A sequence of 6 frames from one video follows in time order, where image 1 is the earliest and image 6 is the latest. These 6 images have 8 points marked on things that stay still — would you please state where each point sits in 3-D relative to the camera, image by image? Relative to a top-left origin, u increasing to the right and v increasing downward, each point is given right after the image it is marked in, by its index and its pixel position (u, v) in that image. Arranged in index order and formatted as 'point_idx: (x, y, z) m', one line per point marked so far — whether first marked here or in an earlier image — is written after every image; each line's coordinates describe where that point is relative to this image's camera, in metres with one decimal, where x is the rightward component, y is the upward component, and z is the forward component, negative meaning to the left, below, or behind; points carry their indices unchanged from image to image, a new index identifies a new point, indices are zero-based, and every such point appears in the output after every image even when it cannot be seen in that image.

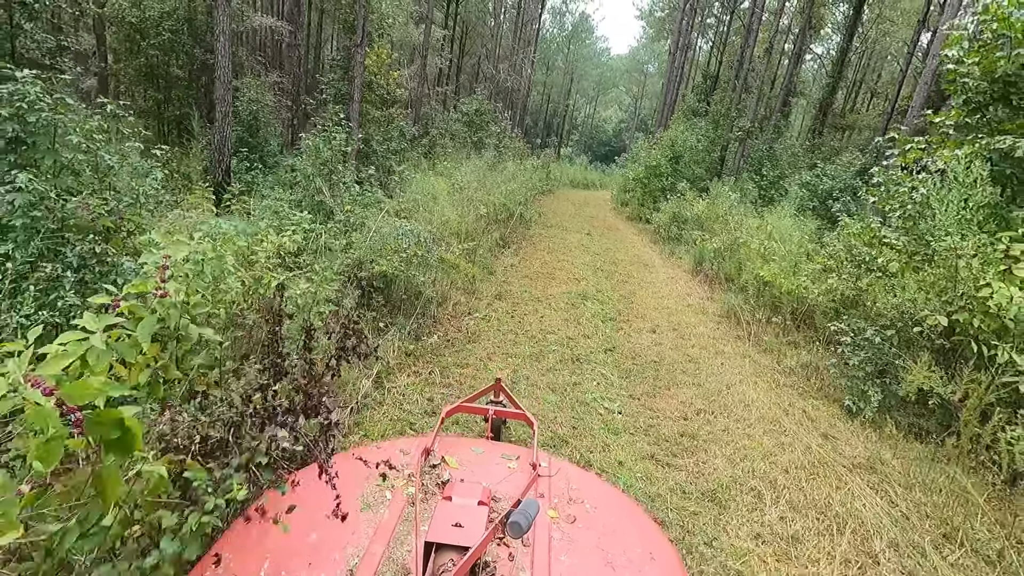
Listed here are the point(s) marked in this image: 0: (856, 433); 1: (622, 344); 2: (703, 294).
0: (+3.3, -1.4, +5.1) m
1: (+1.4, -0.6, +7.2) m
2: (+3.6, -0.1, +10.0) m
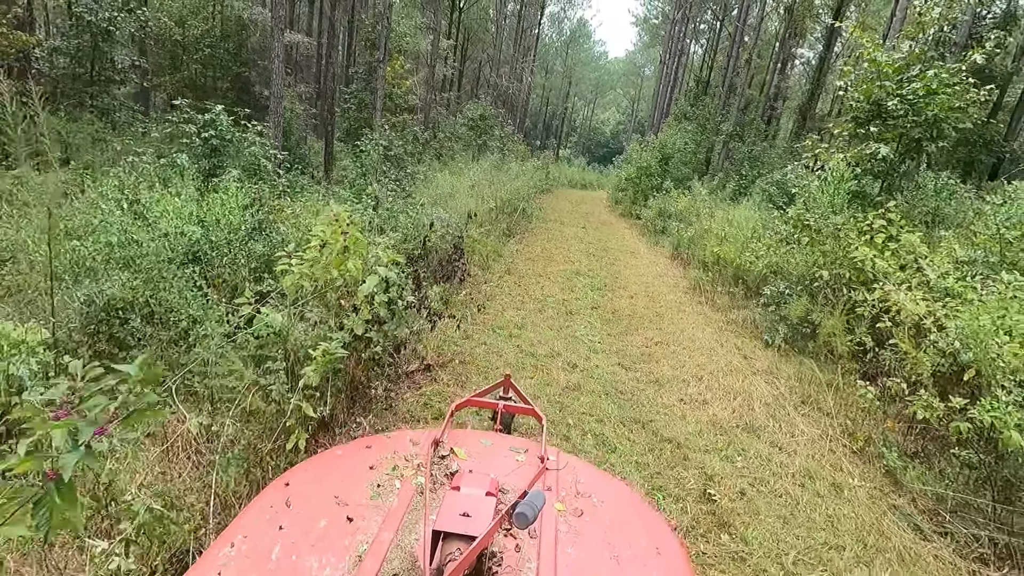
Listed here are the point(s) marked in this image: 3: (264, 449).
0: (+3.4, -0.9, +7.2) m
1: (+1.6, -0.2, +9.3) m
2: (+3.7, +0.4, +12.1) m
3: (-1.6, -1.1, +3.6) m
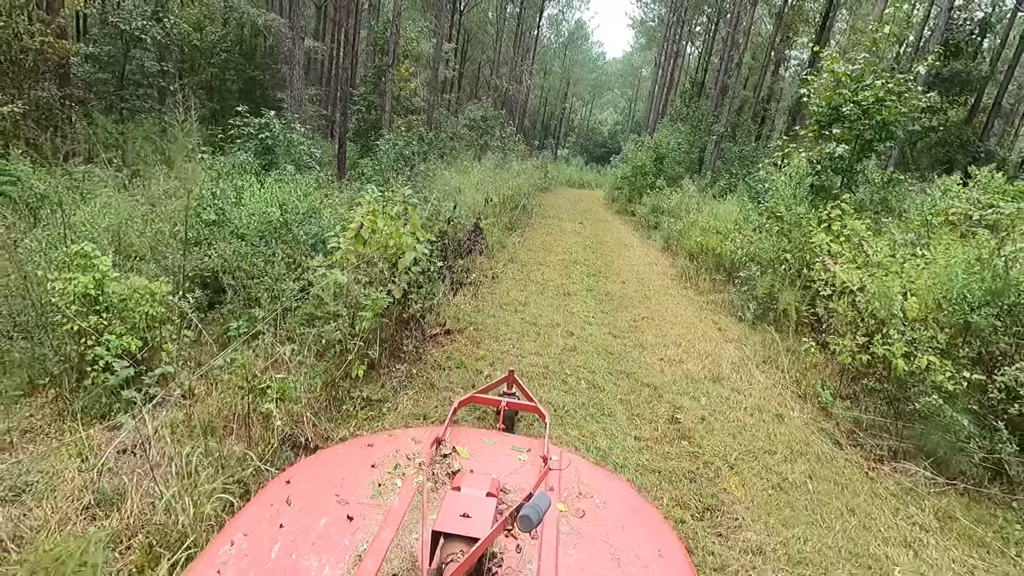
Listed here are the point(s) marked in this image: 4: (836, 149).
0: (+3.5, -0.6, +8.3) m
1: (+1.6, +0.1, +10.4) m
2: (+3.8, +0.6, +13.2) m
3: (-1.6, -0.8, +4.7) m
4: (+5.1, +2.2, +8.5) m
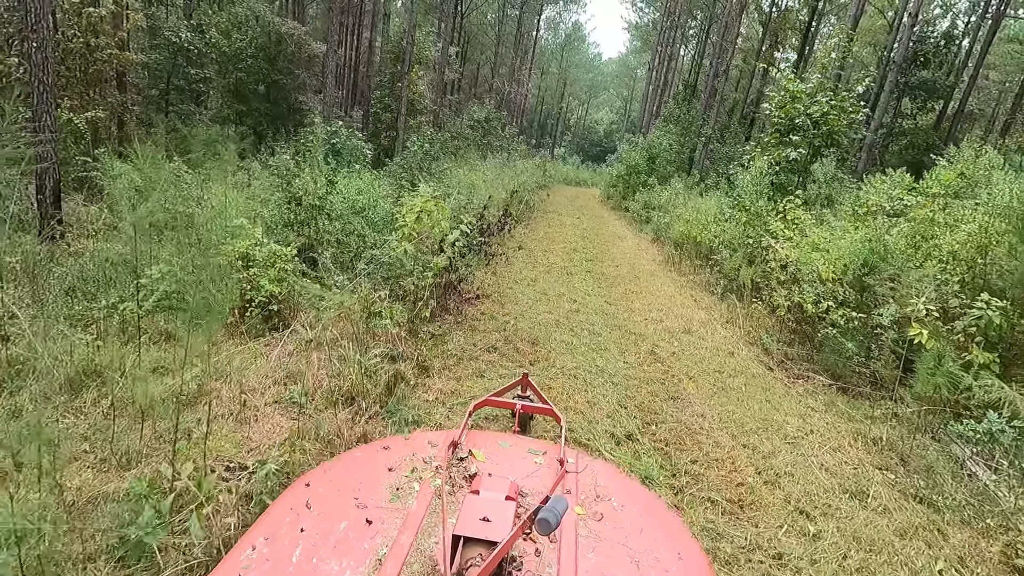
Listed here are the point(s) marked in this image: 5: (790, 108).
0: (+3.6, -0.3, +9.6) m
1: (+1.8, +0.4, +11.7) m
2: (+3.9, +0.9, +14.5) m
3: (-1.4, -0.5, +5.9) m
4: (+5.2, +2.5, +9.8) m
5: (+5.2, +3.4, +9.9) m
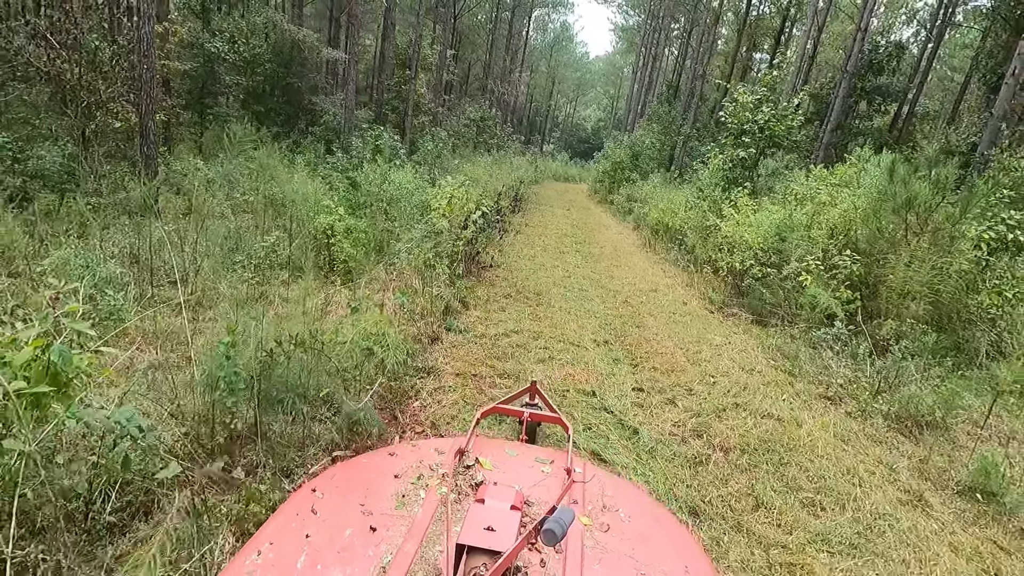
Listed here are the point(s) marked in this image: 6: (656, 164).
0: (+3.4, -0.2, +9.8) m
1: (+1.5, +0.5, +11.8) m
2: (+3.5, +1.1, +14.6) m
3: (-1.5, -0.4, +6.0) m
4: (+5.0, +2.6, +10.0) m
5: (+4.9, +3.5, +10.1) m
6: (+5.5, +4.6, +20.1) m
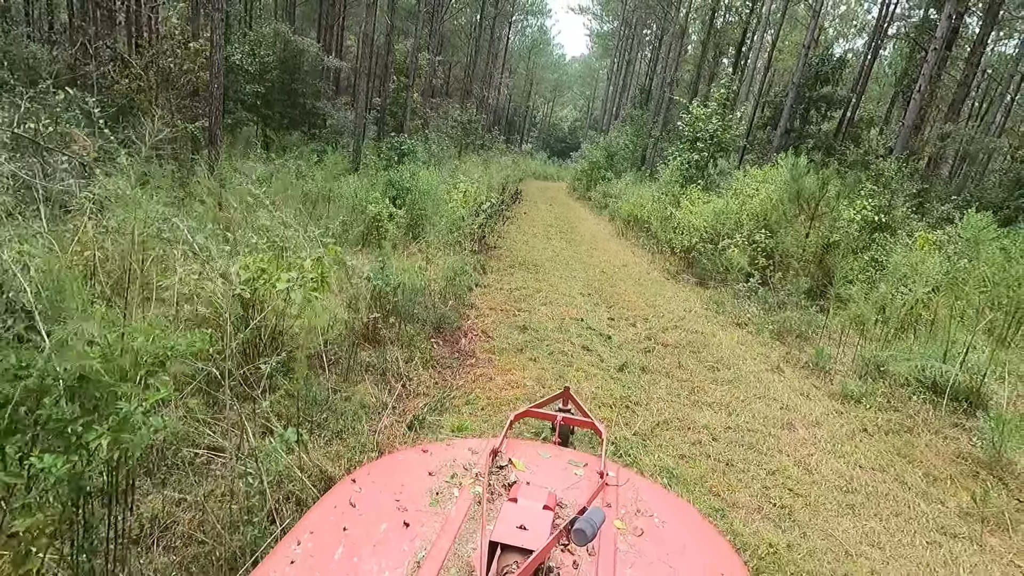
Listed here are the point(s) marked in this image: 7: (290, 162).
0: (+3.1, 0.0, +10.5) m
1: (+1.1, +0.7, +12.4) m
2: (+3.0, +1.3, +15.4) m
3: (-1.7, -0.3, +6.5) m
4: (+4.7, +2.8, +10.7) m
5: (+4.6, +3.7, +10.9) m
6: (+4.7, +4.8, +20.9) m
7: (-2.8, +1.5, +6.8) m
